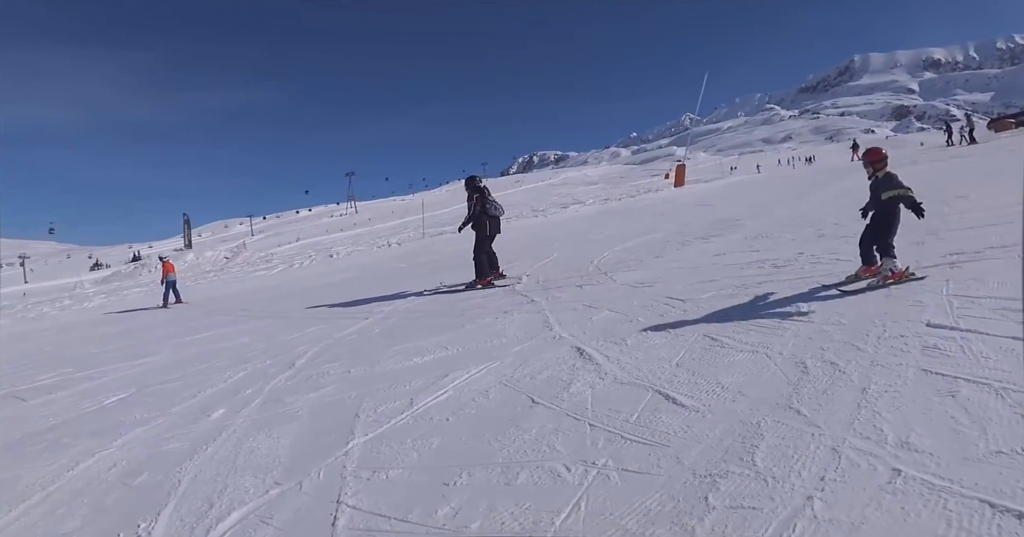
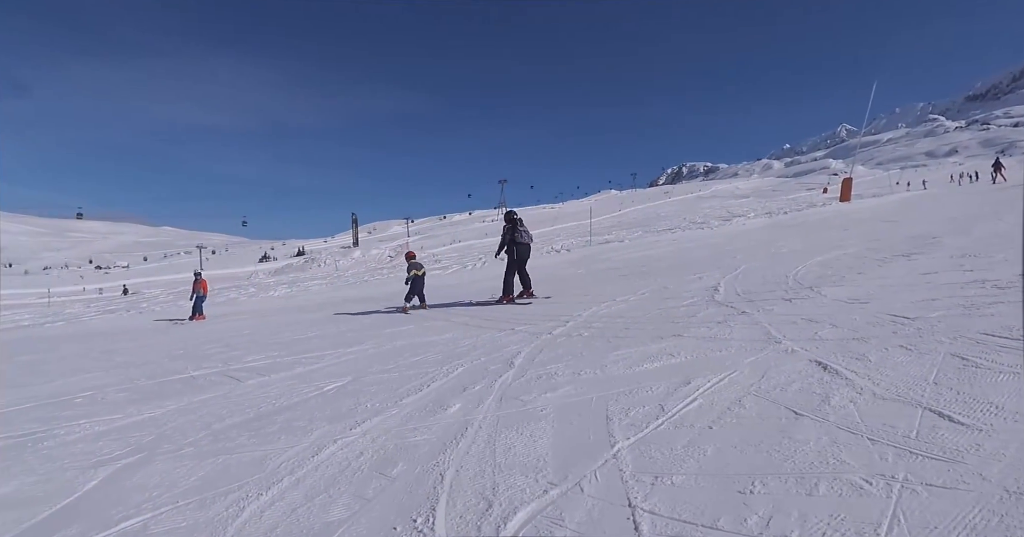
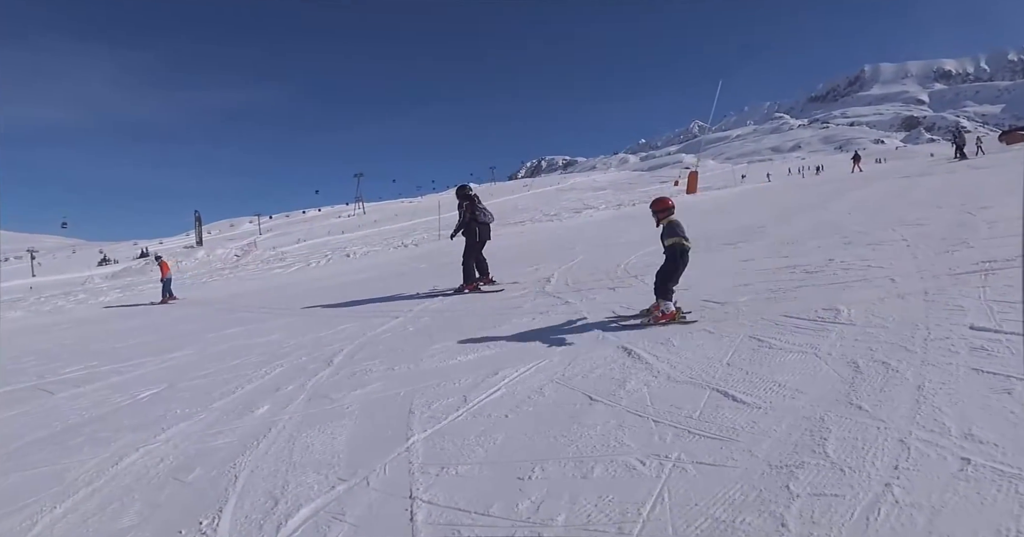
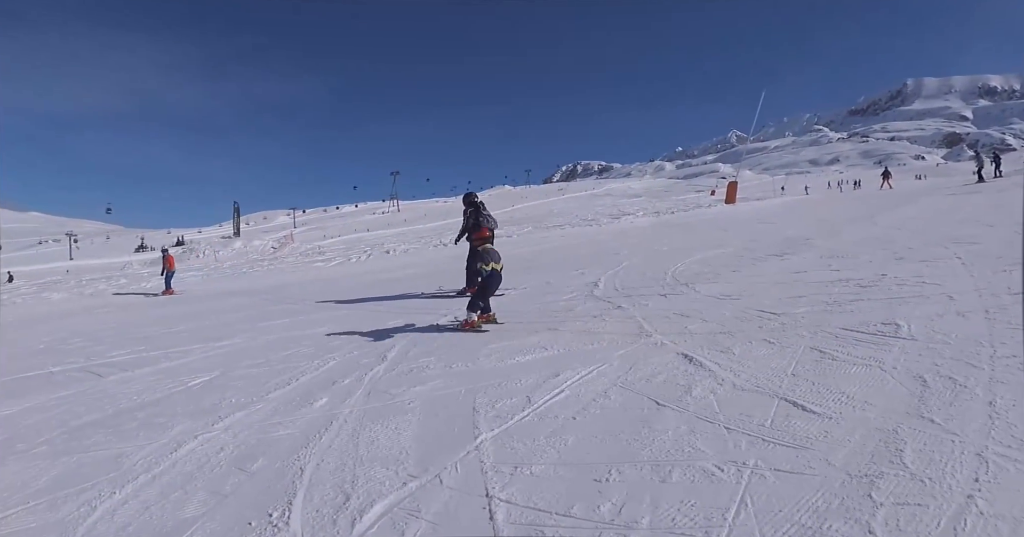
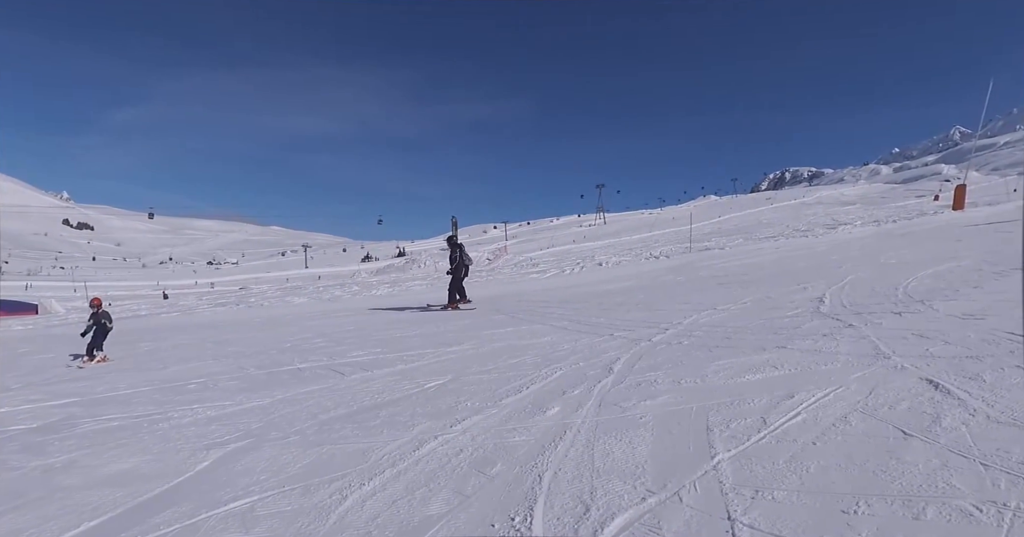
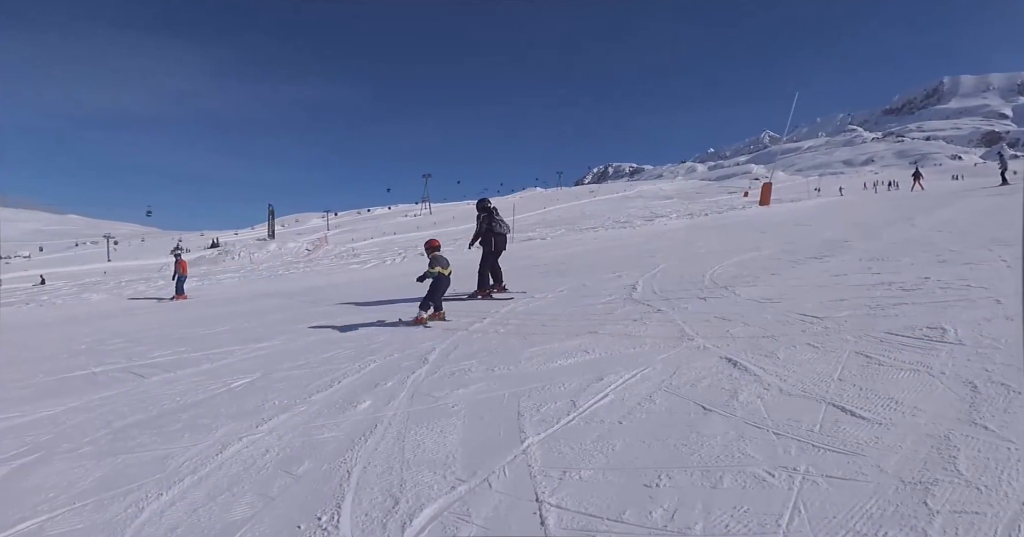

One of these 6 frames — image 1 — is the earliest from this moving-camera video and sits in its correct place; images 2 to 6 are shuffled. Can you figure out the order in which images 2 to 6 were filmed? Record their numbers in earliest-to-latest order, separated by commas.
3, 4, 6, 2, 5
